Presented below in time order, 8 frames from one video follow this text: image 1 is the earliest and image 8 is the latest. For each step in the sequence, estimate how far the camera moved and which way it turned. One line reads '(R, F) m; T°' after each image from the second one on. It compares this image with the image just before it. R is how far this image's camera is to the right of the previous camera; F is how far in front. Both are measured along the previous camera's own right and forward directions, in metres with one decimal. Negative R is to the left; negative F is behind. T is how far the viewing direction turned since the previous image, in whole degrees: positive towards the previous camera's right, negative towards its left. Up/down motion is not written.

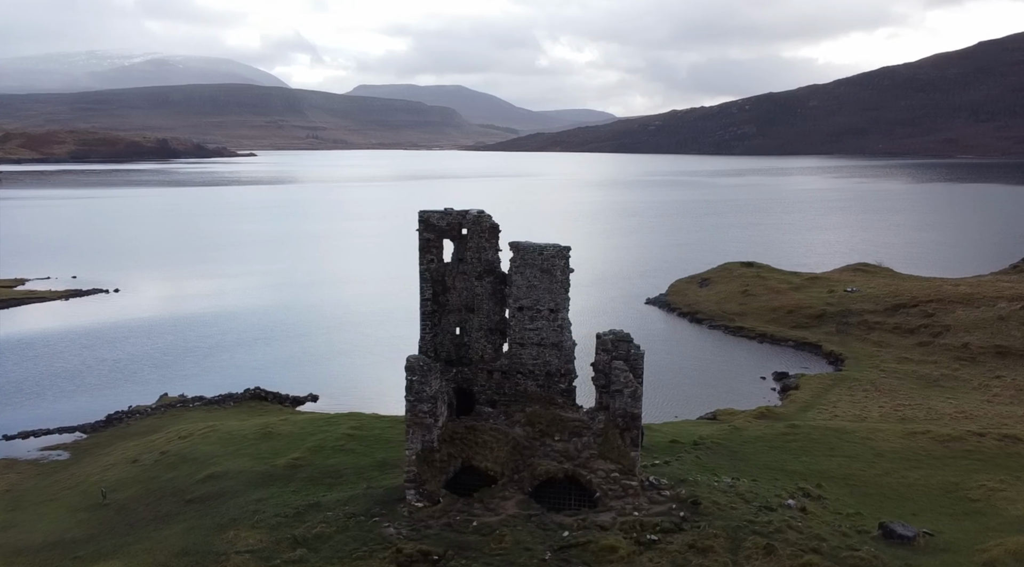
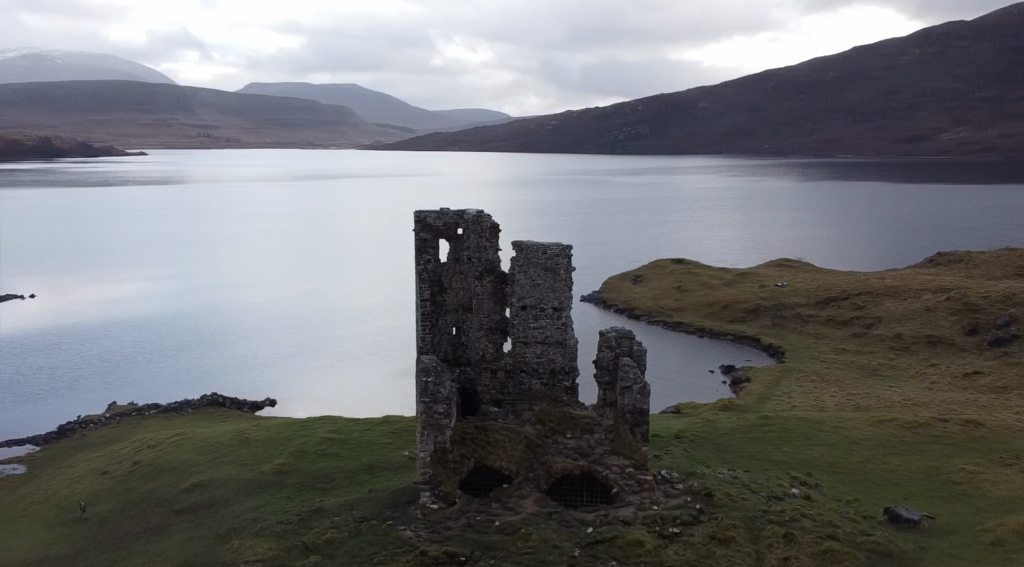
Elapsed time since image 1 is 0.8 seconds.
(-1.9, +0.2) m; +5°
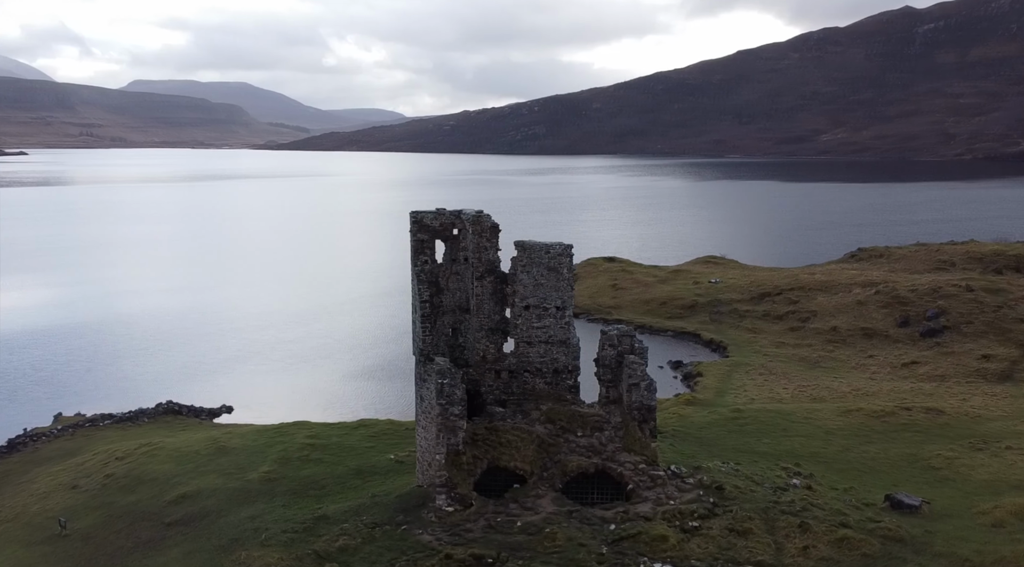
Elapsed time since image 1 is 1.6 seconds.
(-1.9, +0.2) m; +5°
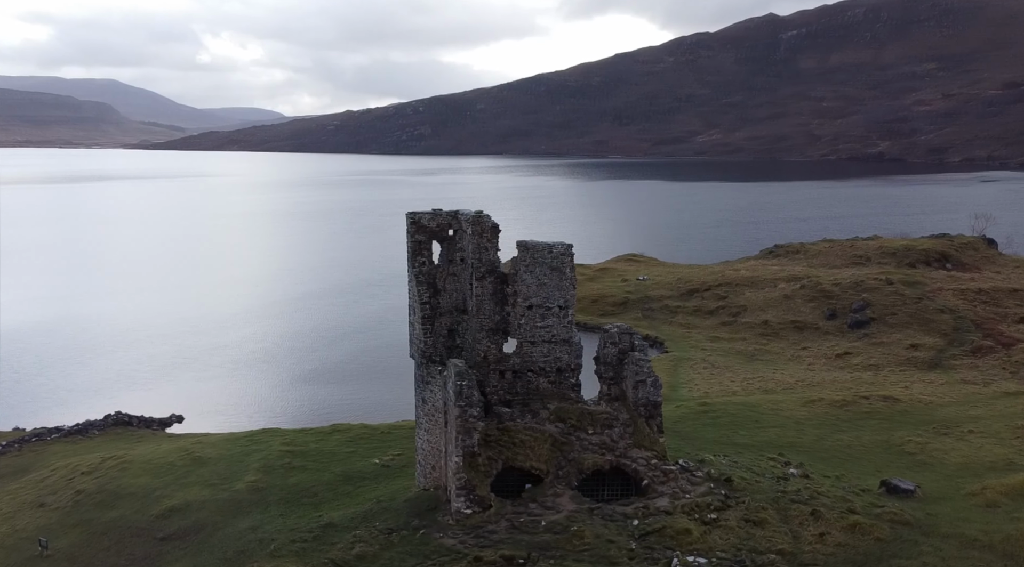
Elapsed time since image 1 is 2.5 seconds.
(-2.1, +0.1) m; +6°
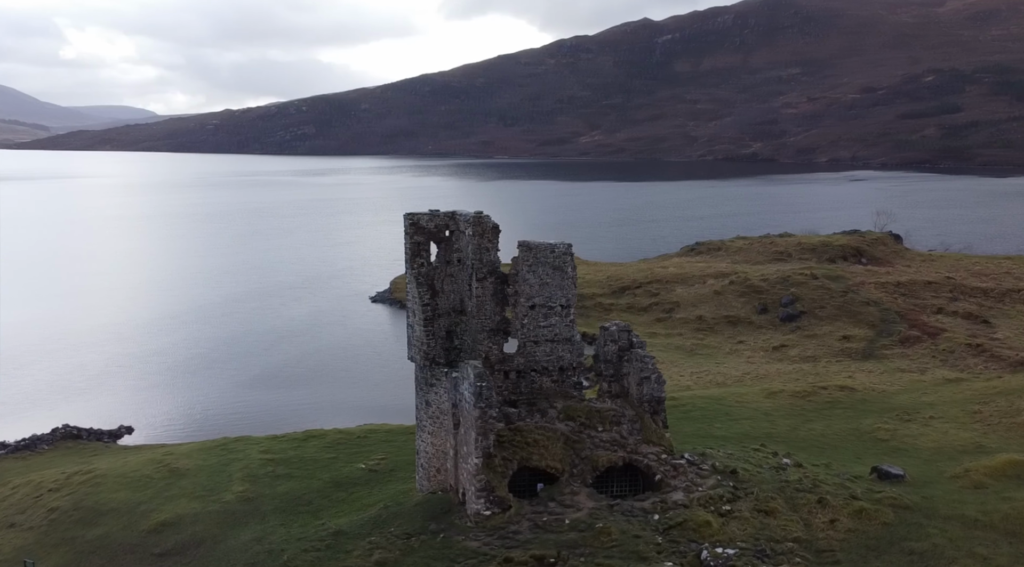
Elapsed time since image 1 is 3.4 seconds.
(-2.1, +0.1) m; +6°
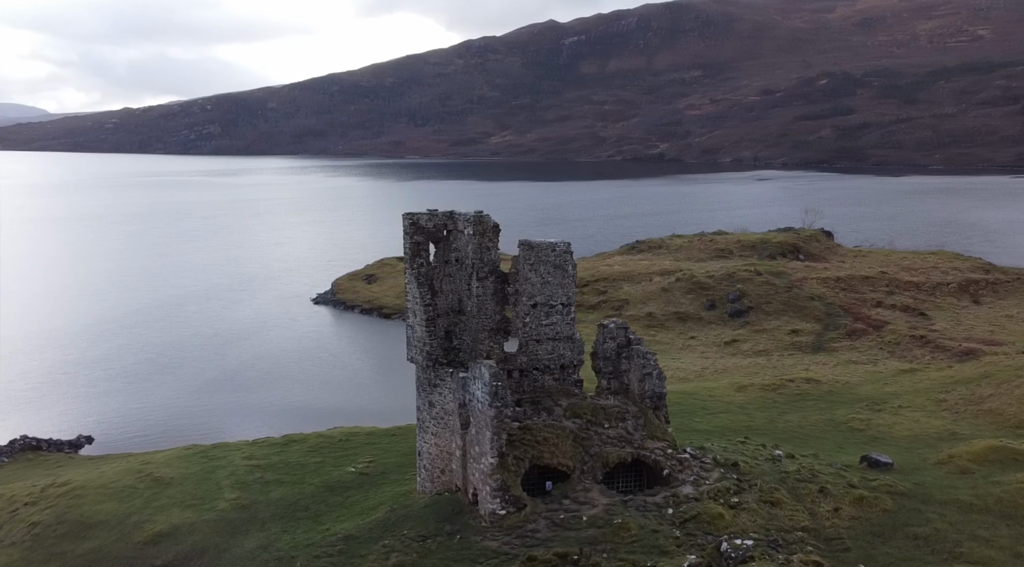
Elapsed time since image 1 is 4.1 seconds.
(-1.7, 0.0) m; +5°
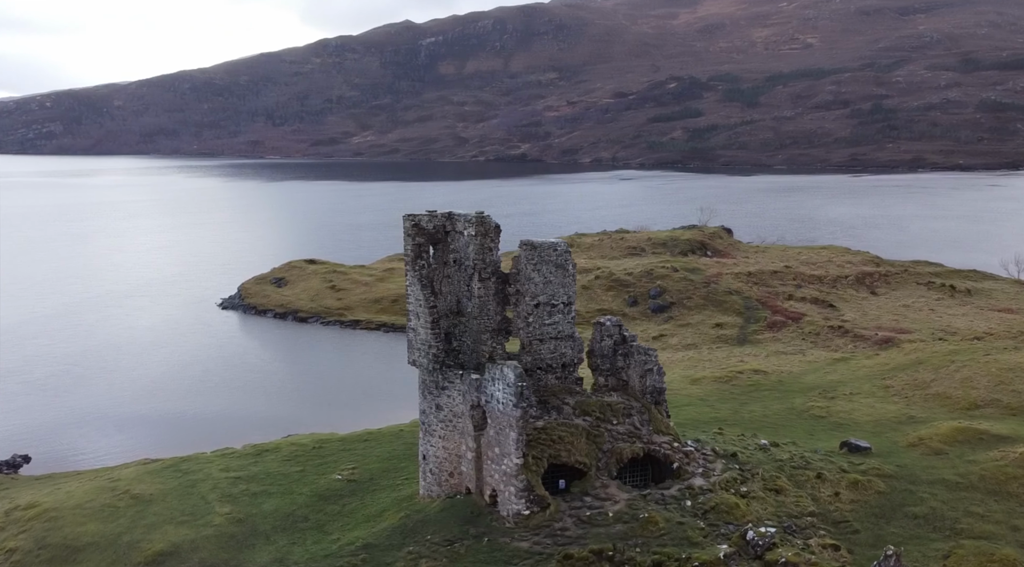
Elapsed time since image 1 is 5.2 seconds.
(-2.7, 0.0) m; +7°
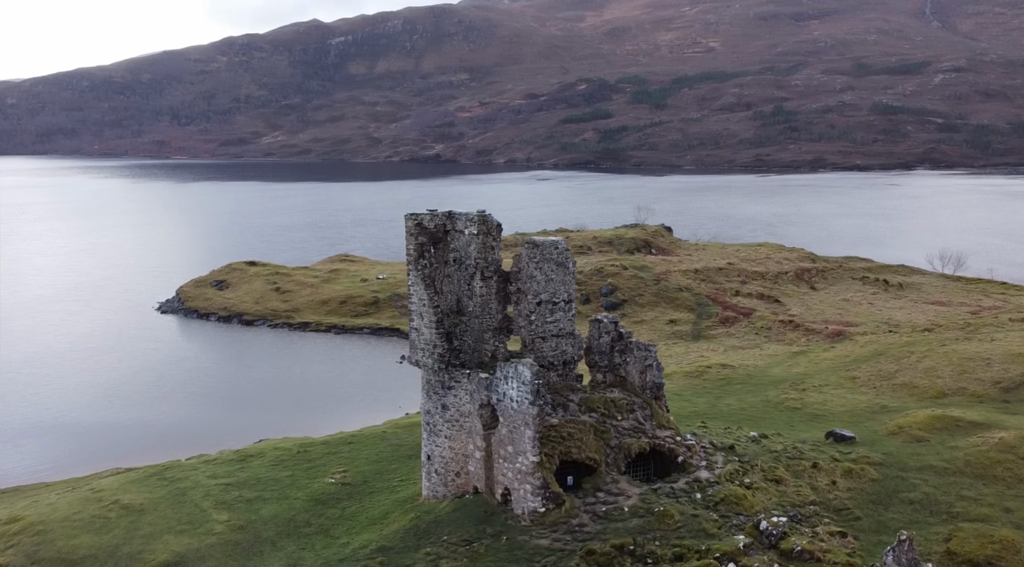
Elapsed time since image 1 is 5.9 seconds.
(-1.7, -0.1) m; +4°
